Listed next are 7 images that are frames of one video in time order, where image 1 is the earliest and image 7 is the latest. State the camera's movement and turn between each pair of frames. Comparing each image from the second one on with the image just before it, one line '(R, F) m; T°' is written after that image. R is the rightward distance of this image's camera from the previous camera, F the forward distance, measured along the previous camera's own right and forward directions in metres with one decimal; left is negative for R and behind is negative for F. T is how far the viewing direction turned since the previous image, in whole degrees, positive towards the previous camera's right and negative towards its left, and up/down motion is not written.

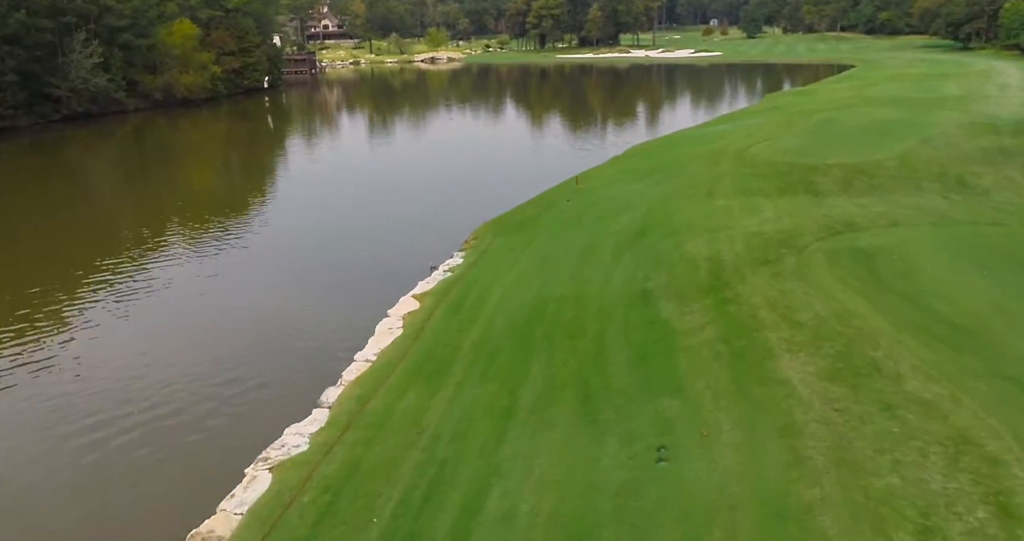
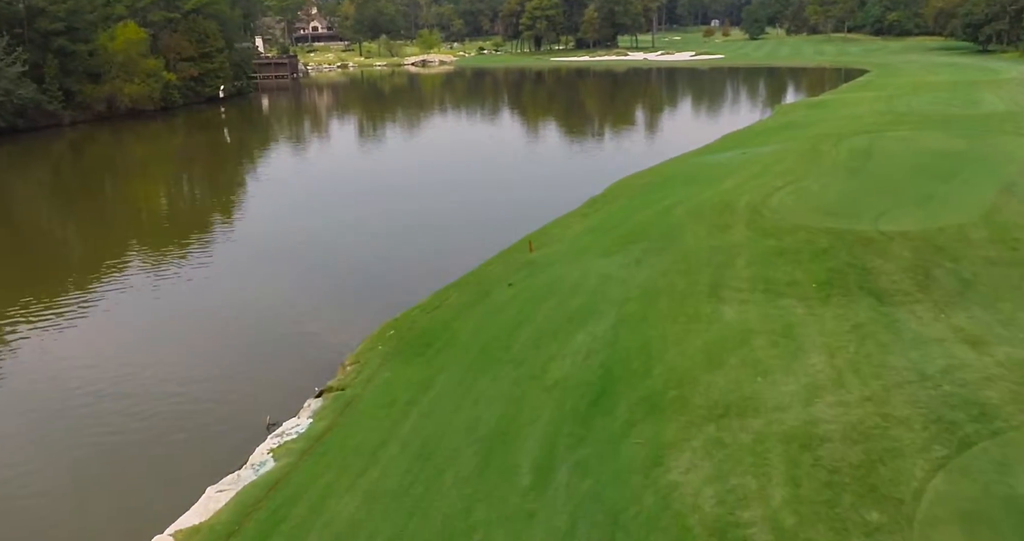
(+0.9, +4.1) m; 0°
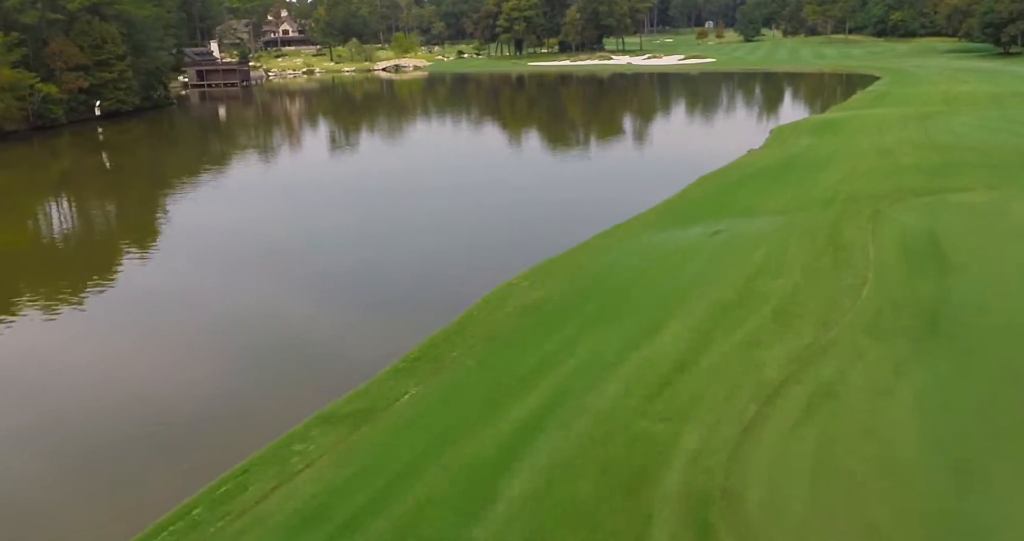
(+2.1, +6.9) m; 0°
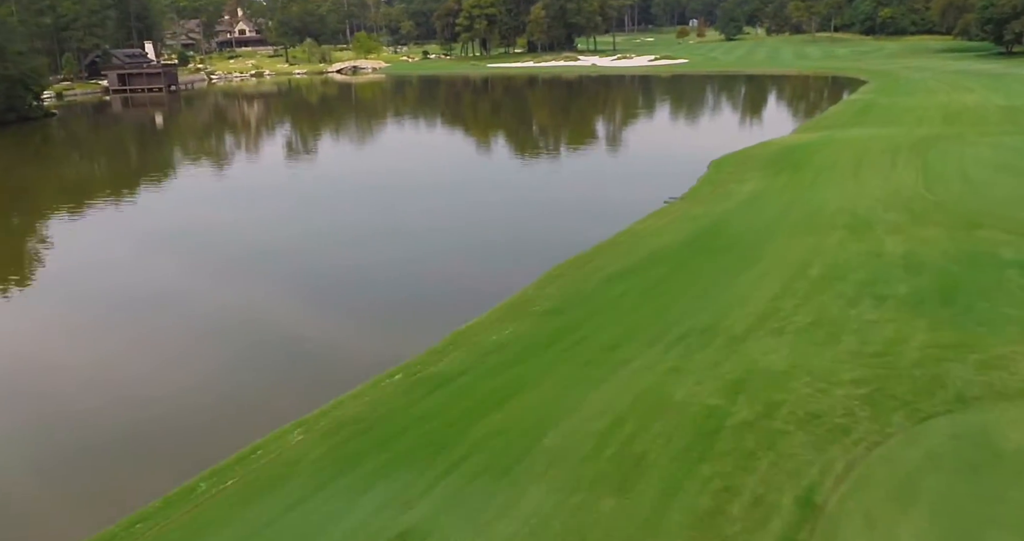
(+3.0, +6.5) m; 0°
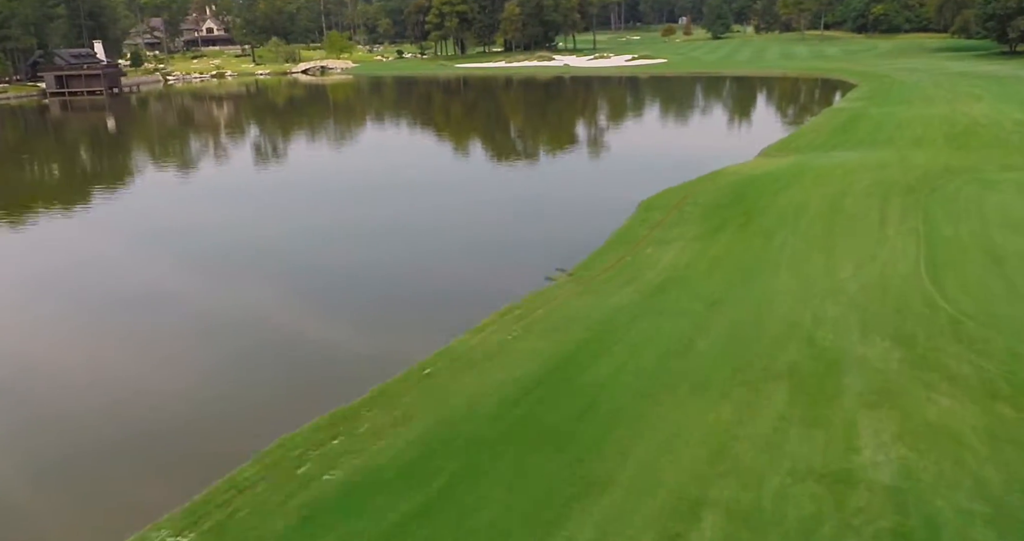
(+2.0, +4.5) m; 0°
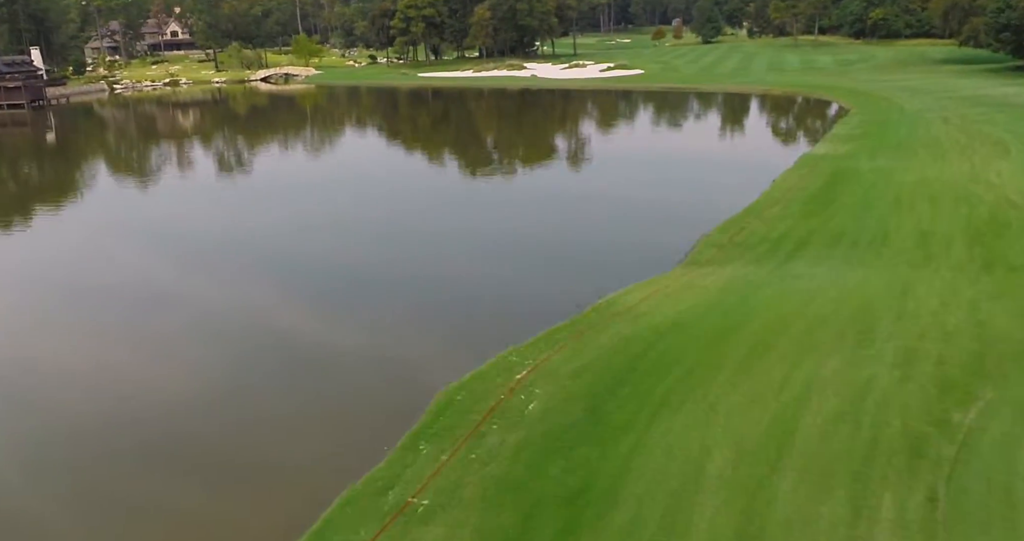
(+2.5, +5.6) m; 0°
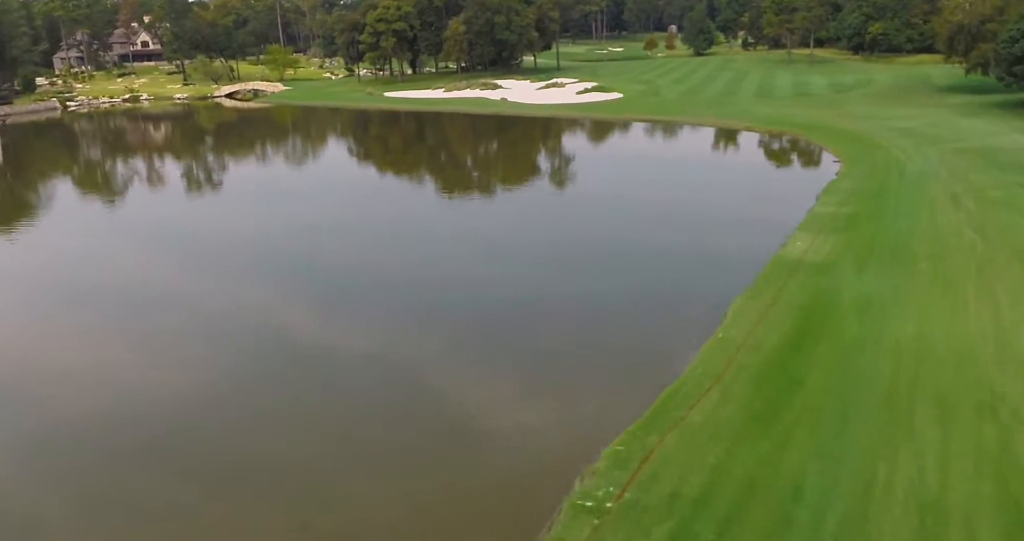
(+2.0, +4.4) m; 0°
